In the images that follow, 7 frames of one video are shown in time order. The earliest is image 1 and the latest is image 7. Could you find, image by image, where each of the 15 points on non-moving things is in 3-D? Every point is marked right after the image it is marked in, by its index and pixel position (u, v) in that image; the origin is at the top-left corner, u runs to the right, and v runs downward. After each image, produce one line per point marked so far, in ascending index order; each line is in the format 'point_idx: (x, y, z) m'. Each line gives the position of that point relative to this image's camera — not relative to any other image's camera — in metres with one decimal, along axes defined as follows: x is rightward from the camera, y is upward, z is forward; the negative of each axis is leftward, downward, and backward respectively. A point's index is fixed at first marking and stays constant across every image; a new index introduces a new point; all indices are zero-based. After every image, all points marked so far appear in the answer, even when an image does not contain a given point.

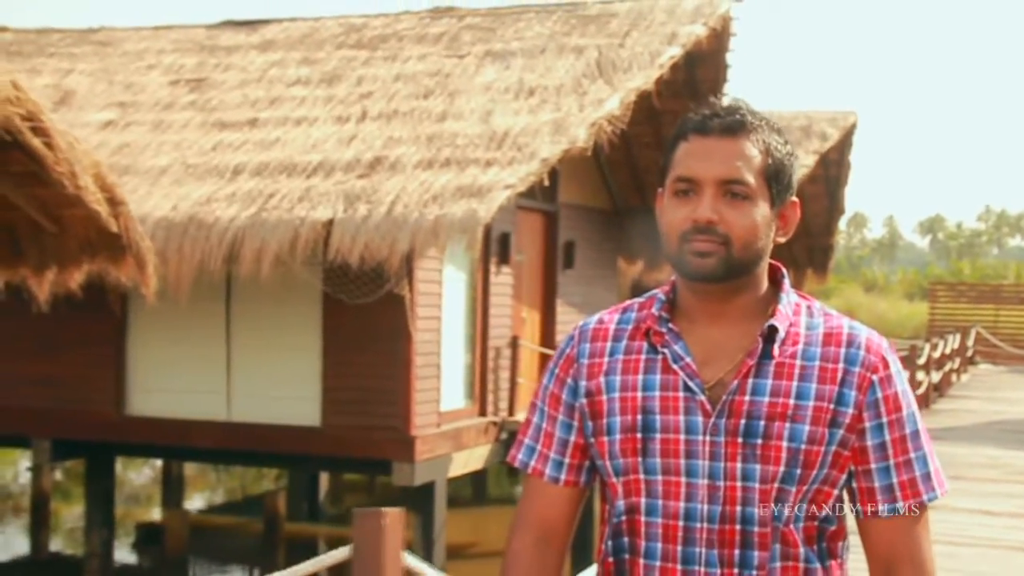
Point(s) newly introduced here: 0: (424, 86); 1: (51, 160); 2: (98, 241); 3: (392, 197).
0: (-0.7, +1.6, +9.7) m
1: (-1.9, +0.5, +5.0) m
2: (-1.9, +0.2, +5.8) m
3: (-0.8, +0.6, +8.2) m
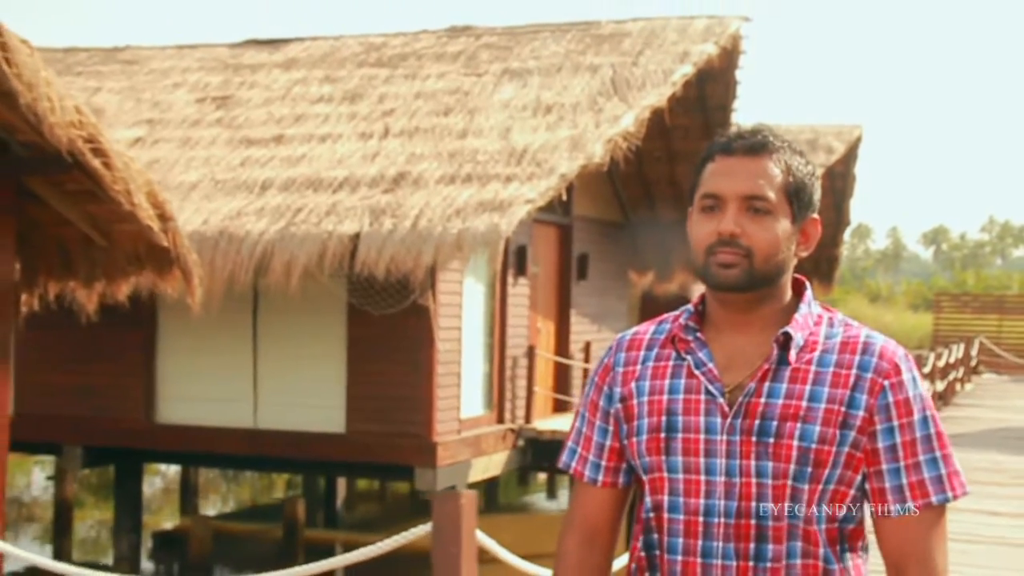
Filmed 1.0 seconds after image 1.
0: (-0.6, +1.5, +10.0) m
1: (-1.7, +0.5, +5.3) m
2: (-1.8, +0.2, +6.1) m
3: (-0.7, +0.5, +8.5) m
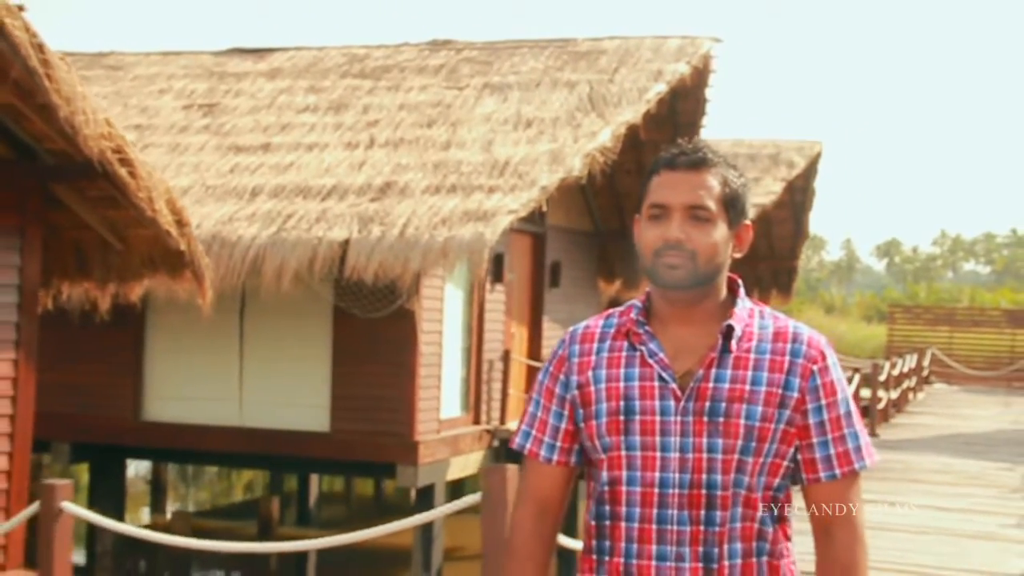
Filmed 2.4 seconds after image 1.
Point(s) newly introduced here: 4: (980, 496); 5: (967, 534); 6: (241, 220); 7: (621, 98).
0: (-0.7, +1.5, +10.4) m
1: (-1.7, +0.5, +5.7) m
2: (-1.9, +0.2, +6.5) m
3: (-0.8, +0.5, +8.9) m
4: (+3.8, -1.7, +10.0) m
5: (+3.1, -1.7, +8.3) m
6: (-2.0, +0.5, +9.3) m
7: (+0.9, +1.6, +10.2) m
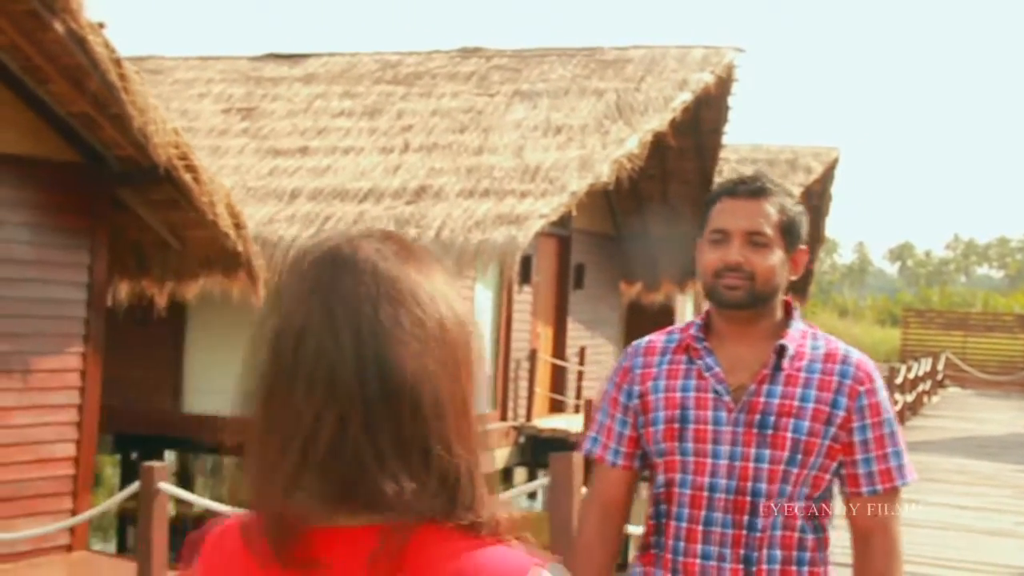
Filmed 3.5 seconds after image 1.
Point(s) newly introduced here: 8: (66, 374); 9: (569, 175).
0: (-0.5, +1.5, +10.8) m
1: (-1.5, +0.5, +6.0) m
2: (-1.7, +0.2, +6.8) m
3: (-0.5, +0.5, +9.2) m
4: (+4.0, -1.7, +10.3) m
5: (+3.3, -1.7, +8.6) m
6: (-1.8, +0.5, +9.6) m
7: (+1.2, +1.6, +10.6) m
8: (-2.2, -0.4, +6.2) m
9: (+0.4, +0.9, +9.6) m
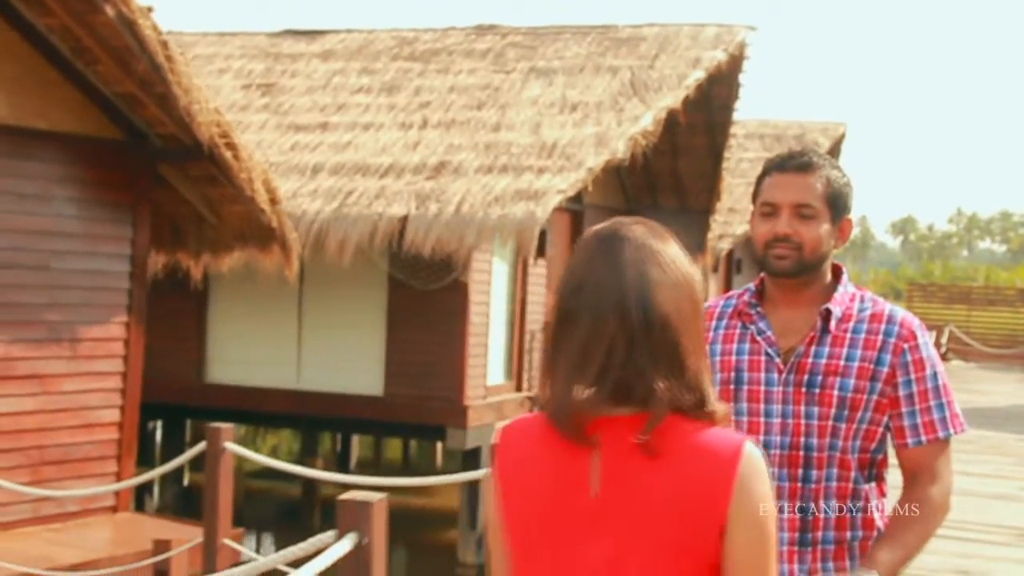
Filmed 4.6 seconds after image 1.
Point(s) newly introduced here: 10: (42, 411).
0: (-0.3, +1.7, +11.0) m
1: (-1.4, +0.6, +6.3) m
2: (-1.5, +0.3, +7.1) m
3: (-0.4, +0.7, +9.5) m
4: (+4.2, -1.5, +10.5) m
5: (+3.4, -1.5, +8.9) m
6: (-1.7, +0.7, +9.9) m
7: (+1.3, +1.8, +10.8) m
8: (-2.1, -0.3, +6.5) m
9: (+0.6, +1.1, +9.8) m
10: (-2.3, -0.6, +6.2) m
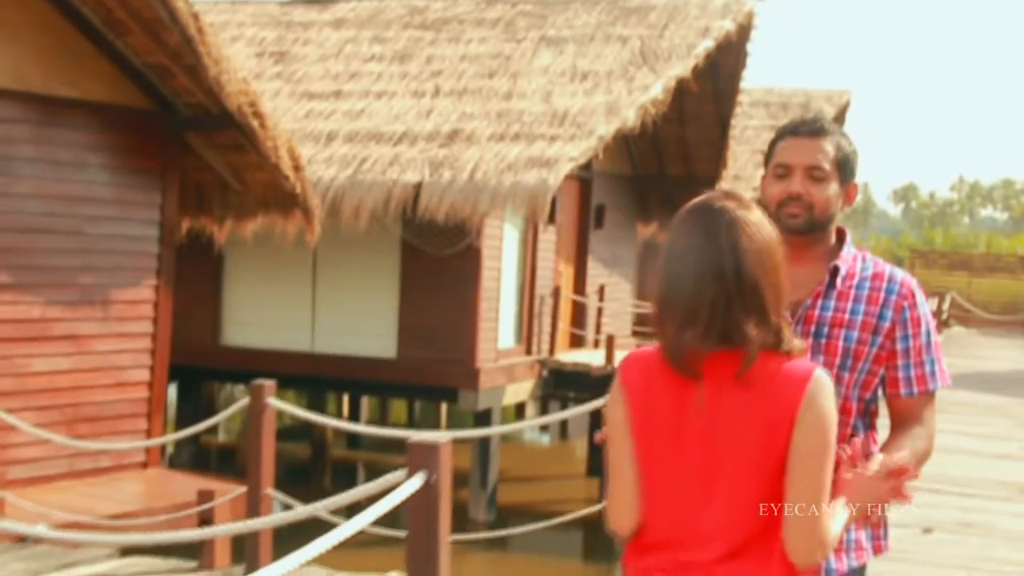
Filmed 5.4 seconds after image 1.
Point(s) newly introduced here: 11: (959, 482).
0: (-0.2, +2.0, +11.1) m
1: (-1.3, +0.8, +6.4) m
2: (-1.4, +0.5, +7.3) m
3: (-0.3, +1.0, +9.6) m
4: (+4.2, -1.2, +10.8) m
5: (+3.5, -1.3, +9.1) m
6: (-1.6, +1.0, +10.1) m
7: (+1.4, +2.1, +10.9) m
8: (-2.0, -0.1, +6.7) m
9: (+0.7, +1.4, +10.0) m
10: (-2.3, -0.4, +6.4) m
11: (+2.9, -1.2, +7.9) m
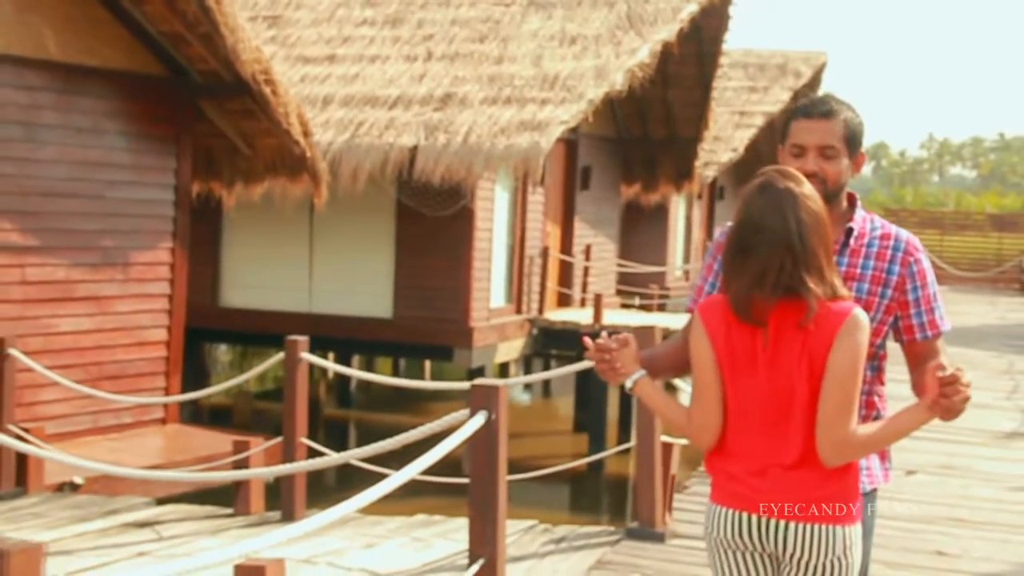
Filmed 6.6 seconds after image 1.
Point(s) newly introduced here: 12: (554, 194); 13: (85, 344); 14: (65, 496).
0: (-0.3, +2.4, +11.4) m
1: (-1.3, +1.0, +6.7) m
2: (-1.4, +0.8, +7.5) m
3: (-0.4, +1.3, +9.9) m
4: (+4.2, -0.8, +11.2) m
5: (+3.5, -0.9, +9.5) m
6: (-1.6, +1.4, +10.3) m
7: (+1.3, +2.5, +11.2) m
8: (-2.0, +0.1, +7.0) m
9: (+0.6, +1.7, +10.3) m
10: (-2.2, -0.2, +6.7) m
11: (+2.9, -1.0, +8.3) m
12: (+0.4, +1.0, +12.7) m
13: (-2.3, -0.3, +6.6) m
14: (-2.0, -0.9, +5.4) m
